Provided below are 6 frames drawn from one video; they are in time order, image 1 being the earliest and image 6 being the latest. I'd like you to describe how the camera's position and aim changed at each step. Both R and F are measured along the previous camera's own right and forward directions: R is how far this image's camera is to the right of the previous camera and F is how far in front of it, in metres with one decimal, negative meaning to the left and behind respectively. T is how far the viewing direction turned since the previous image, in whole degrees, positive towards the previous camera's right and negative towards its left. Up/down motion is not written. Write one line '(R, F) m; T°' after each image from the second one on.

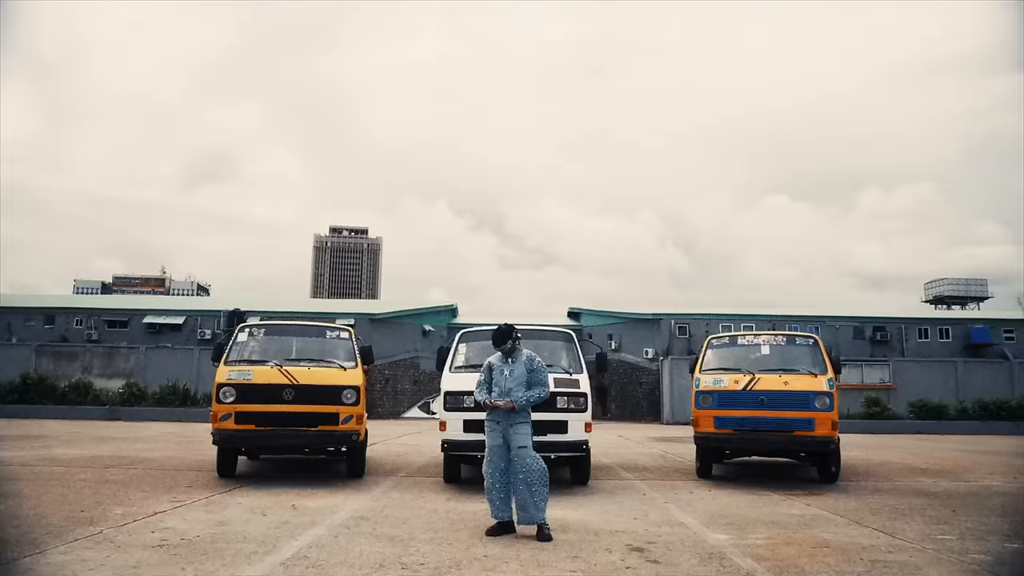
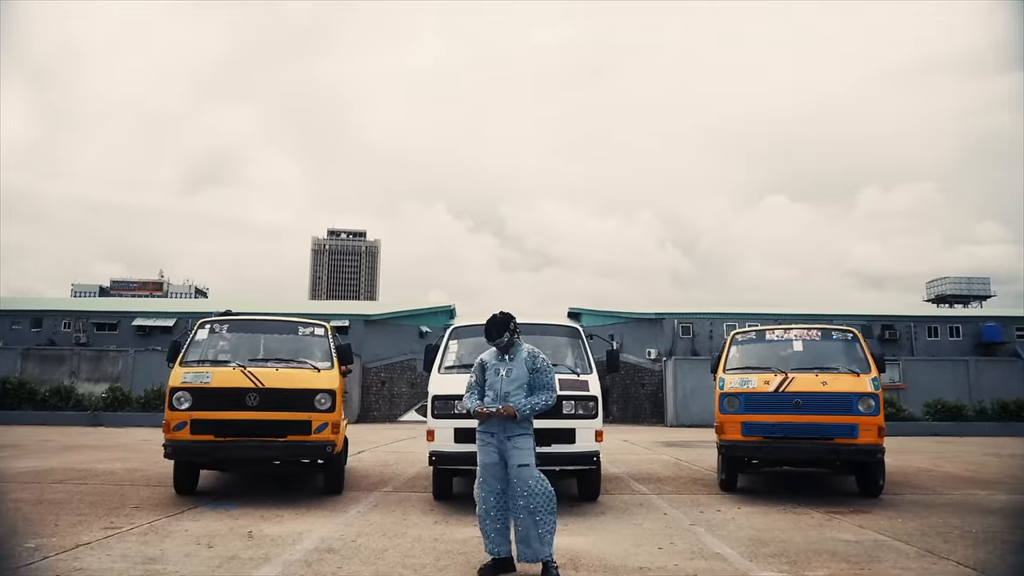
(0.0, +1.1) m; 0°
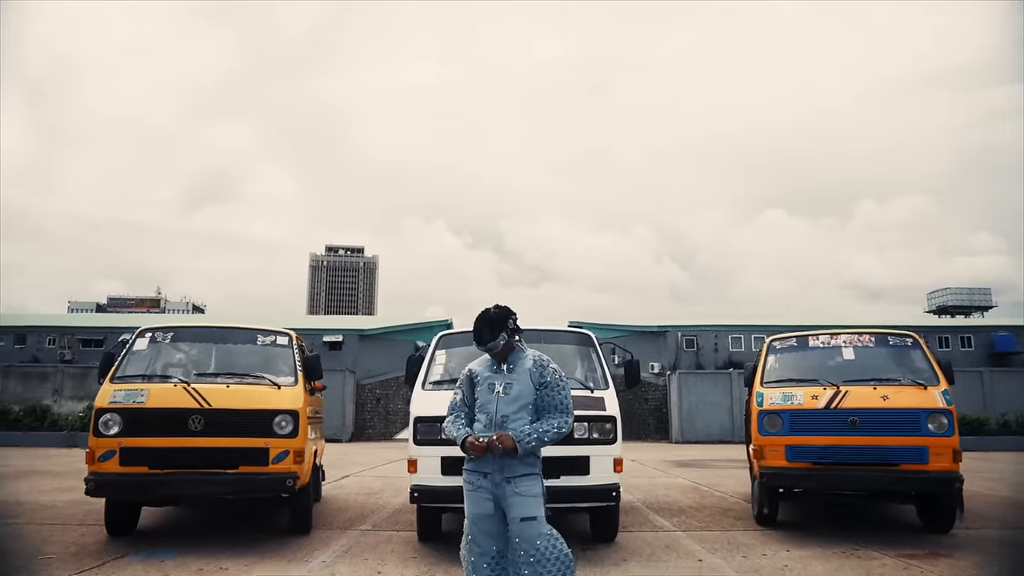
(0.0, +1.3) m; 0°
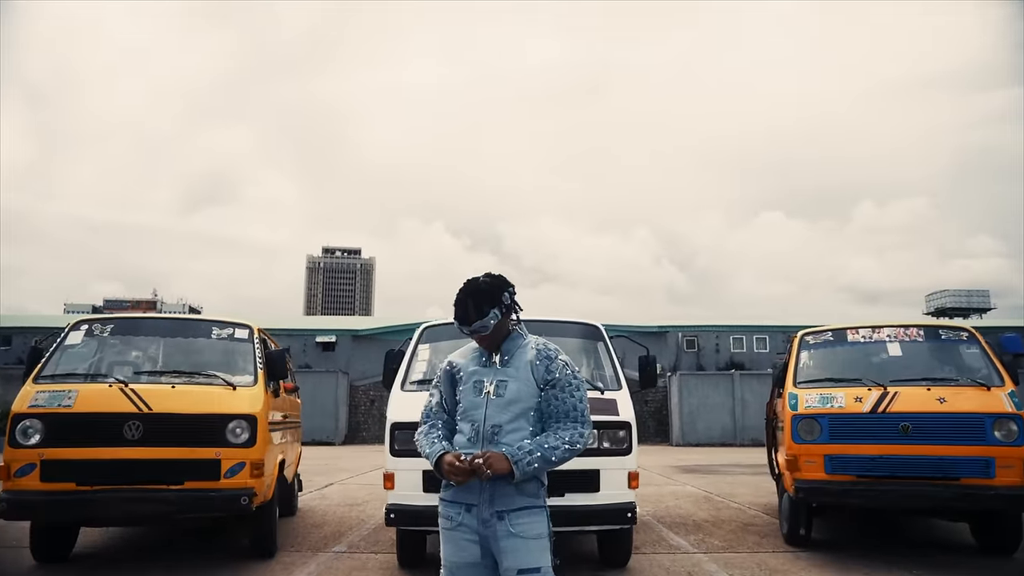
(0.0, +0.9) m; 0°
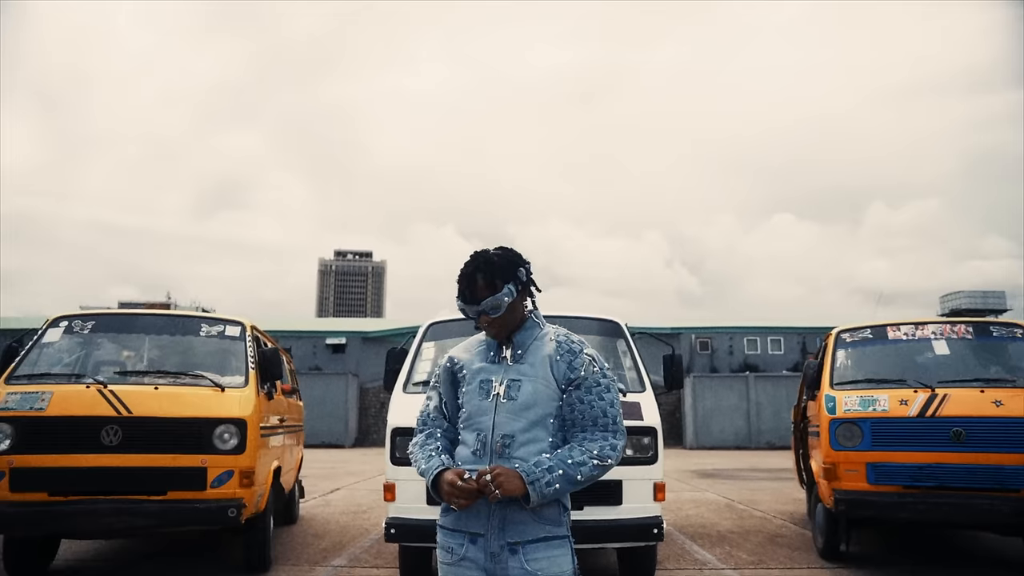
(0.0, +0.5) m; -1°
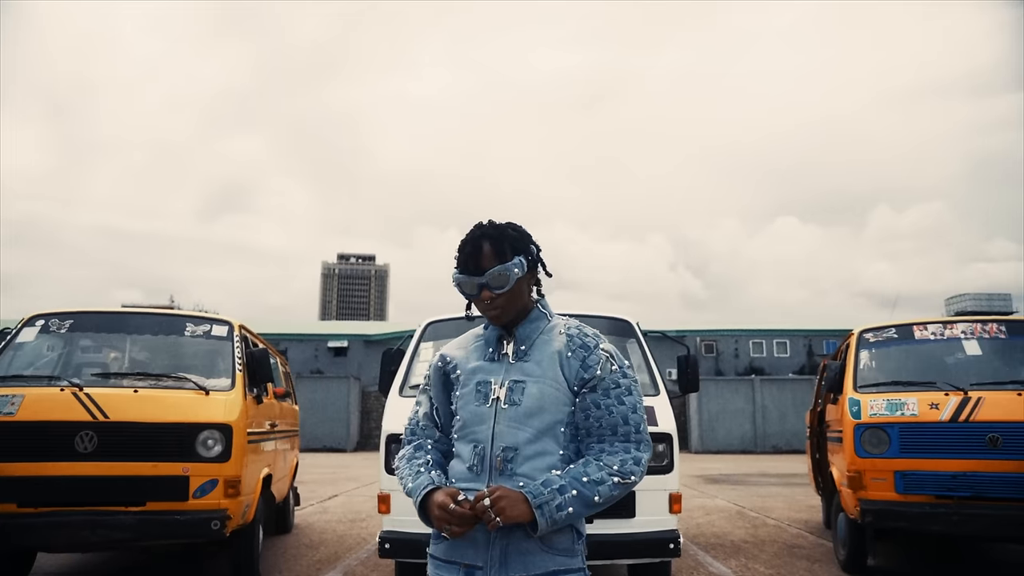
(0.0, +0.3) m; 0°
